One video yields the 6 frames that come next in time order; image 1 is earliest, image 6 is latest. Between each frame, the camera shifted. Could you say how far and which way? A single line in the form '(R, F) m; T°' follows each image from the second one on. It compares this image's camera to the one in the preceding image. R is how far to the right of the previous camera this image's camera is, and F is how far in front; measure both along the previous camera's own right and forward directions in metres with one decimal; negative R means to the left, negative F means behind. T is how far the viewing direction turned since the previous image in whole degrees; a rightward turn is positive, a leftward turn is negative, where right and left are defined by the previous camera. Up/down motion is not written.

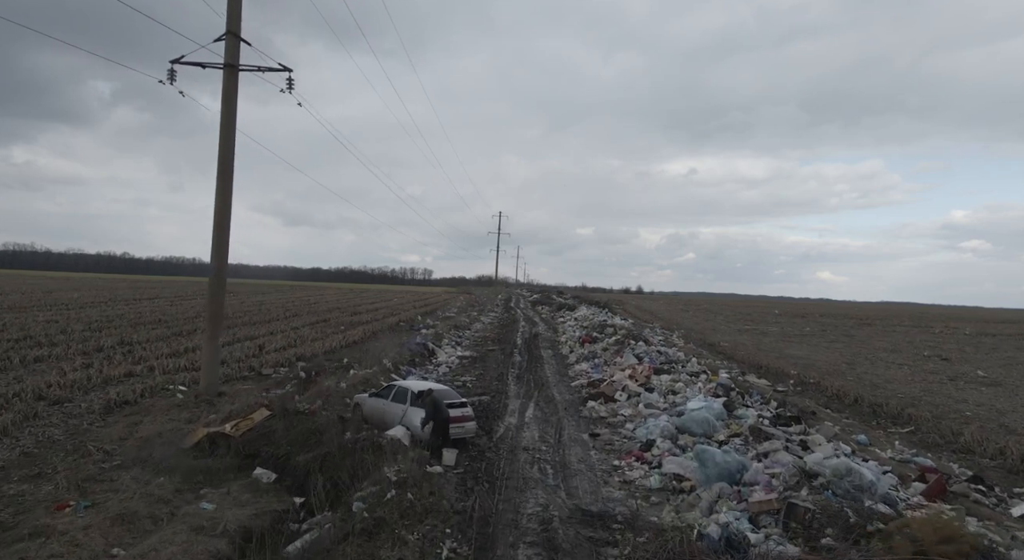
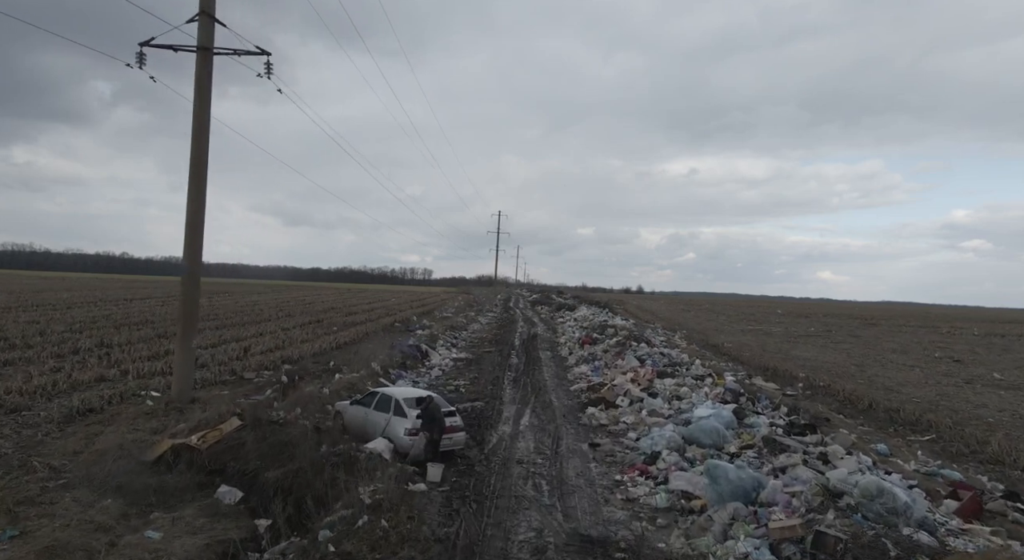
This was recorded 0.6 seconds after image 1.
(+0.1, +0.9) m; 0°
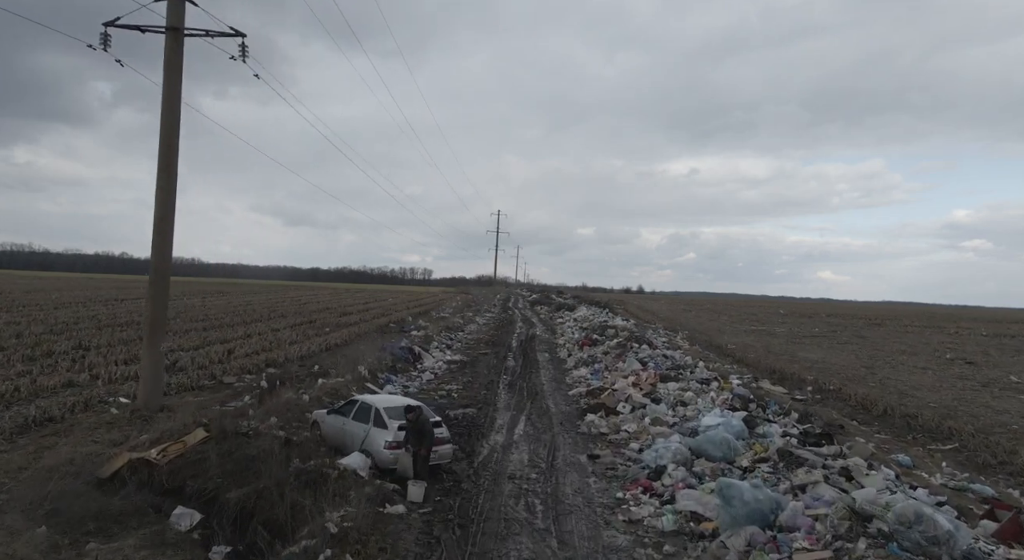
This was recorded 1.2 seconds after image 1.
(+0.1, +0.8) m; 0°
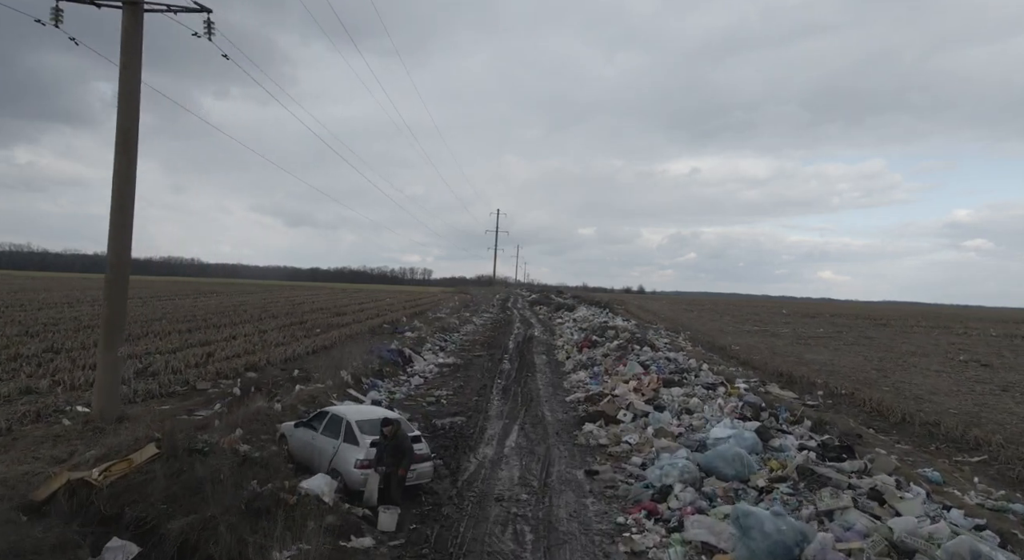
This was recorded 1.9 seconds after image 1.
(+0.2, +0.9) m; 0°
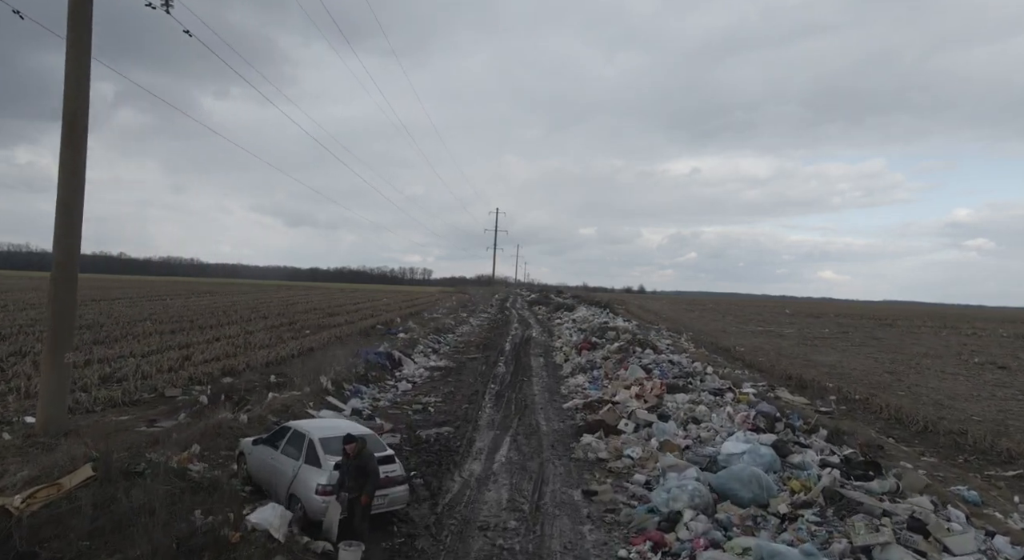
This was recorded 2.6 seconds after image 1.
(+0.2, +1.0) m; 0°
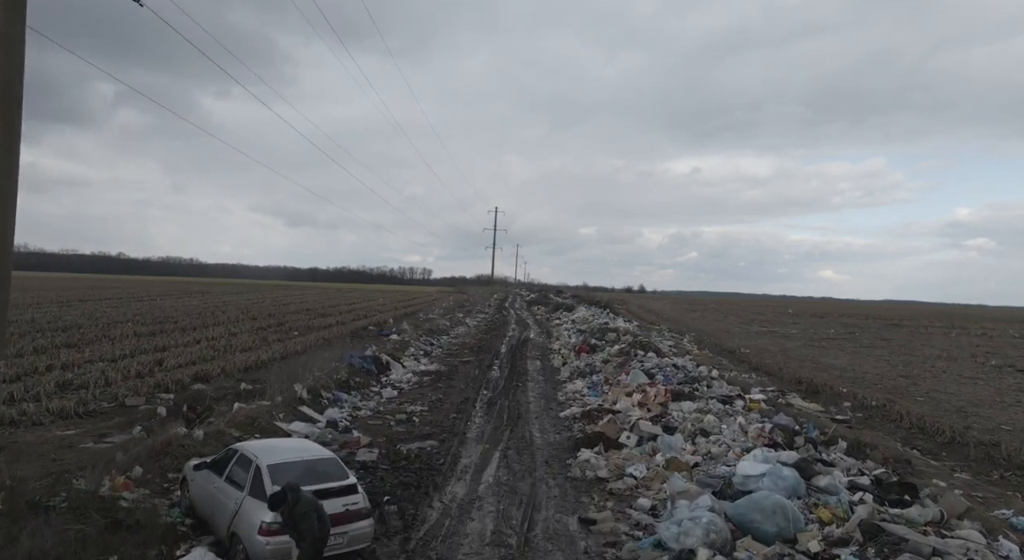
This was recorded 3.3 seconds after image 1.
(+0.2, +1.0) m; 0°
